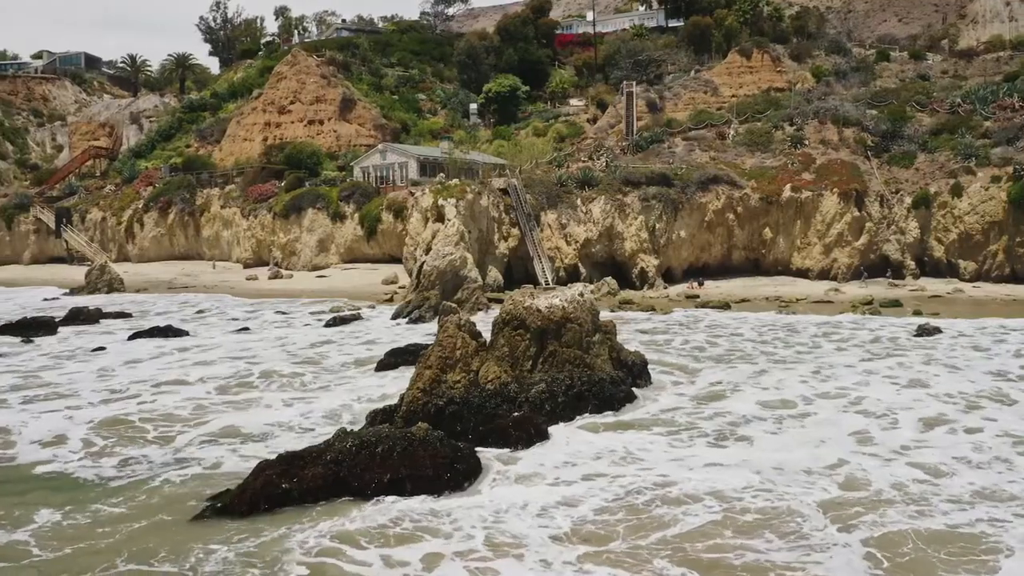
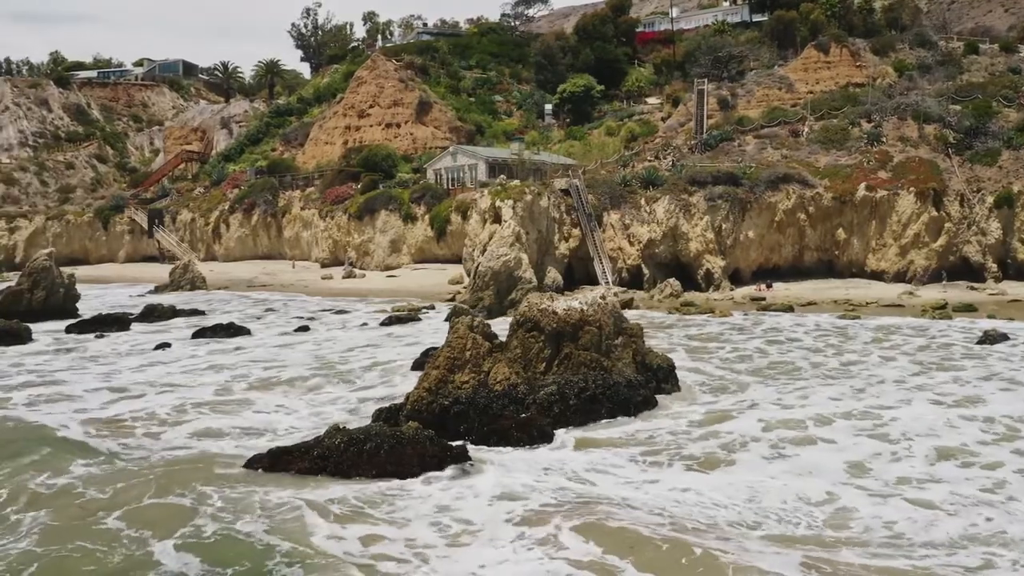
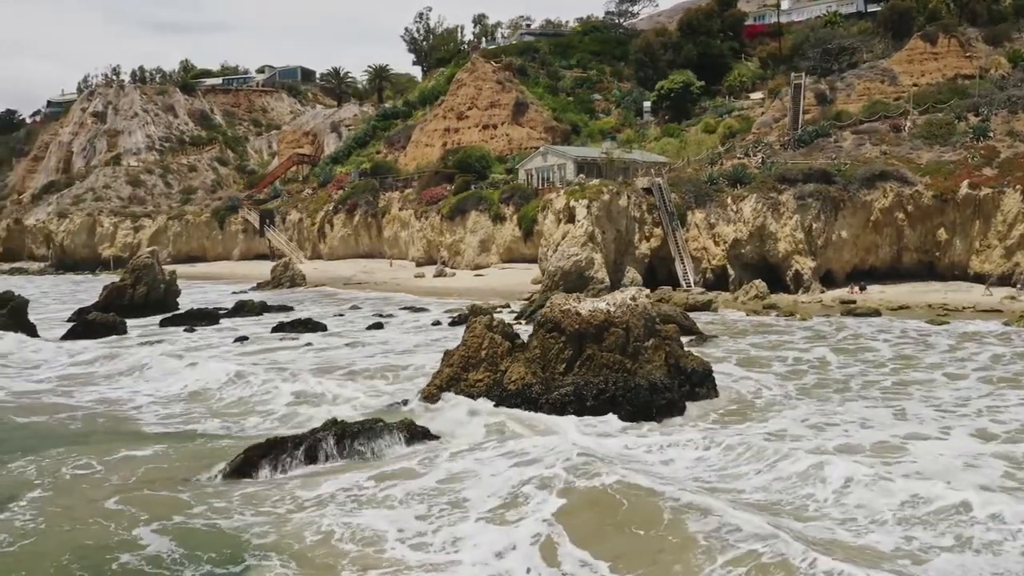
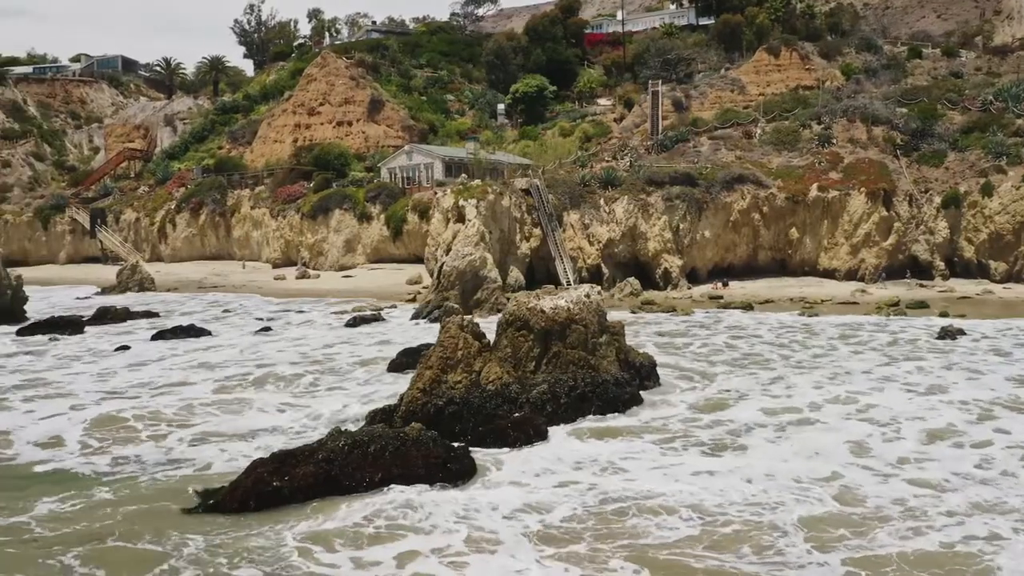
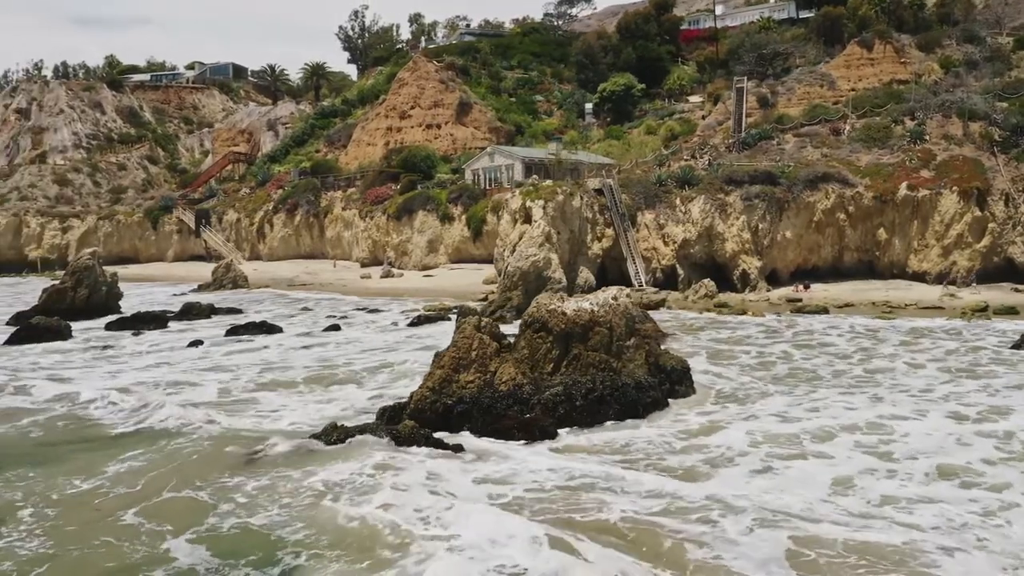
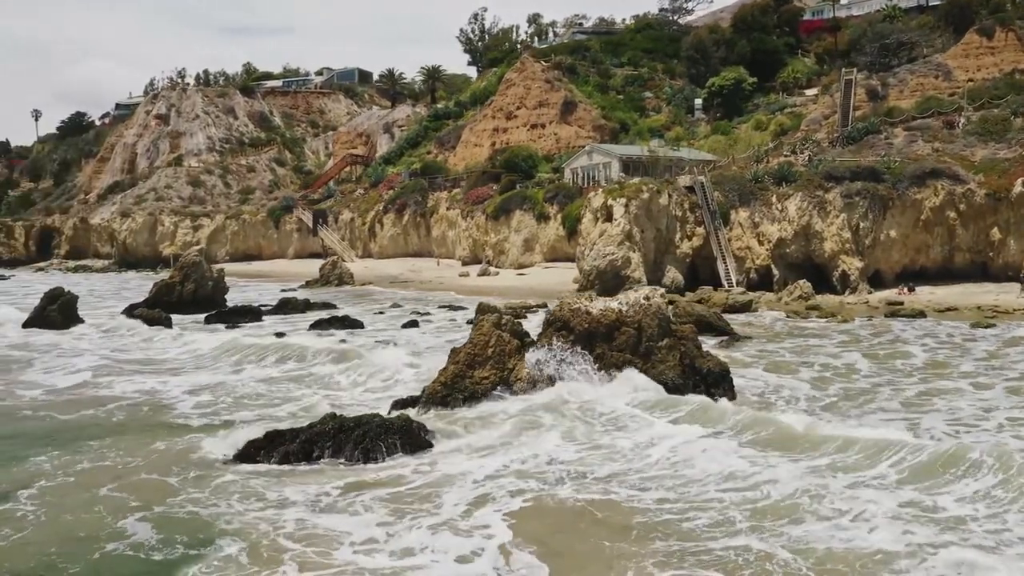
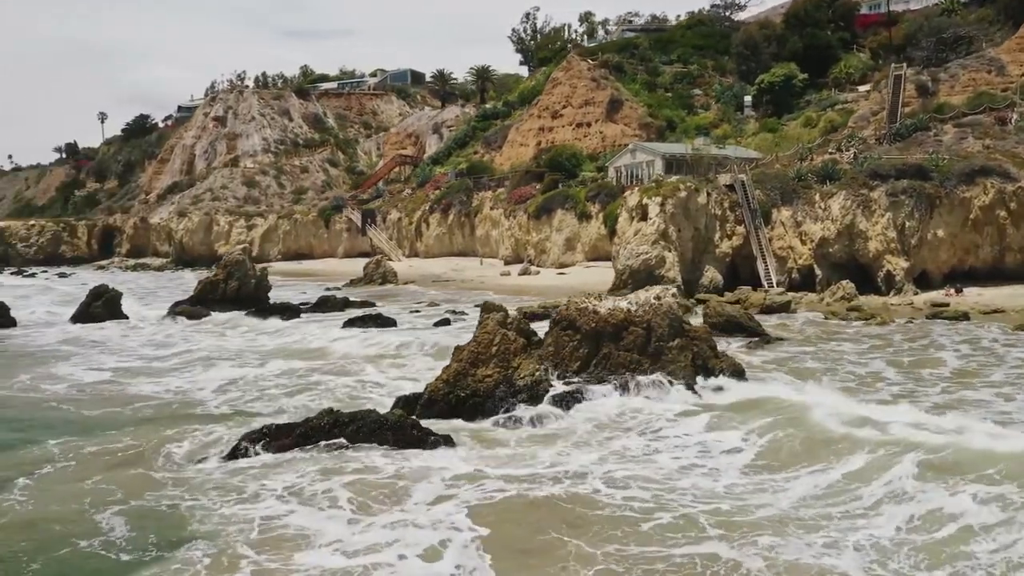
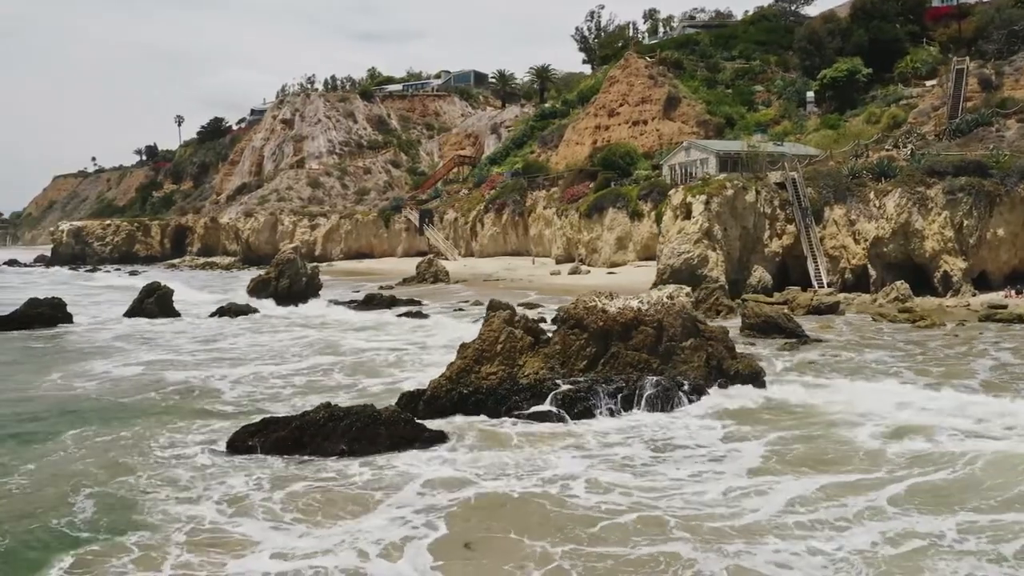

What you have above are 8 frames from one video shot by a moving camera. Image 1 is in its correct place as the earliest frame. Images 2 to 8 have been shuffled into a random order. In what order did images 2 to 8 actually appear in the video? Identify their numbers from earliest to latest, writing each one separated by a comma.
4, 2, 5, 3, 6, 7, 8
